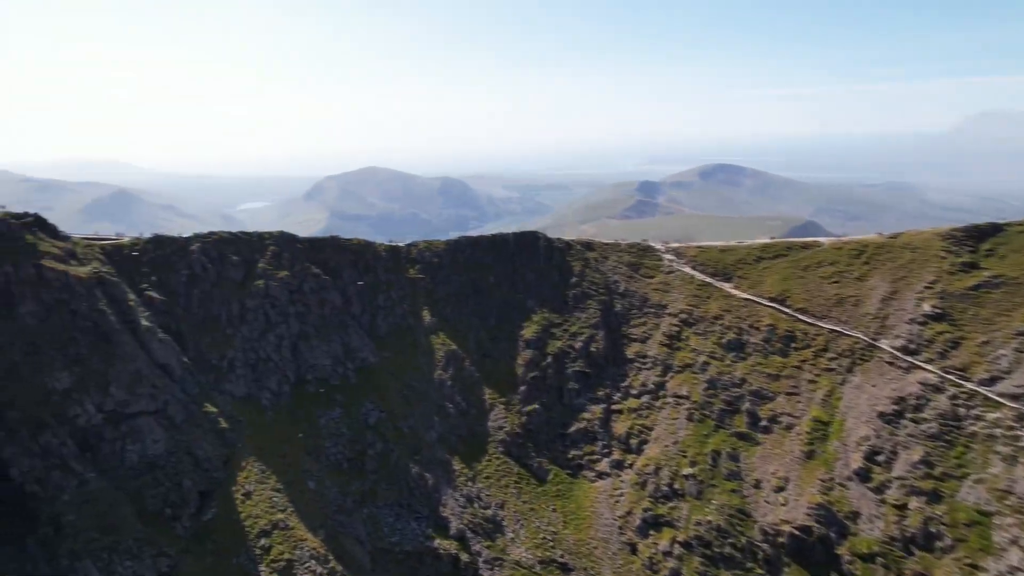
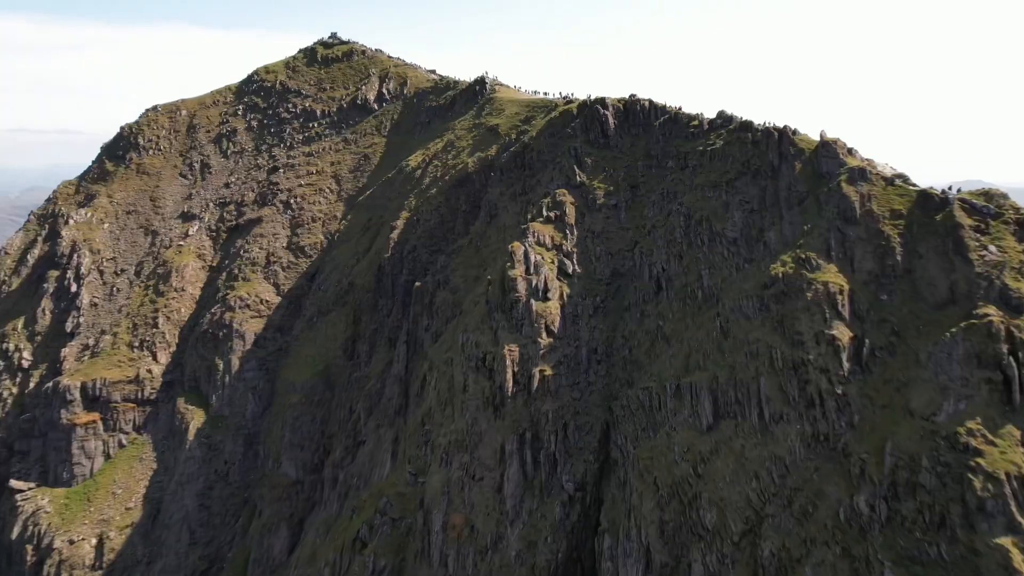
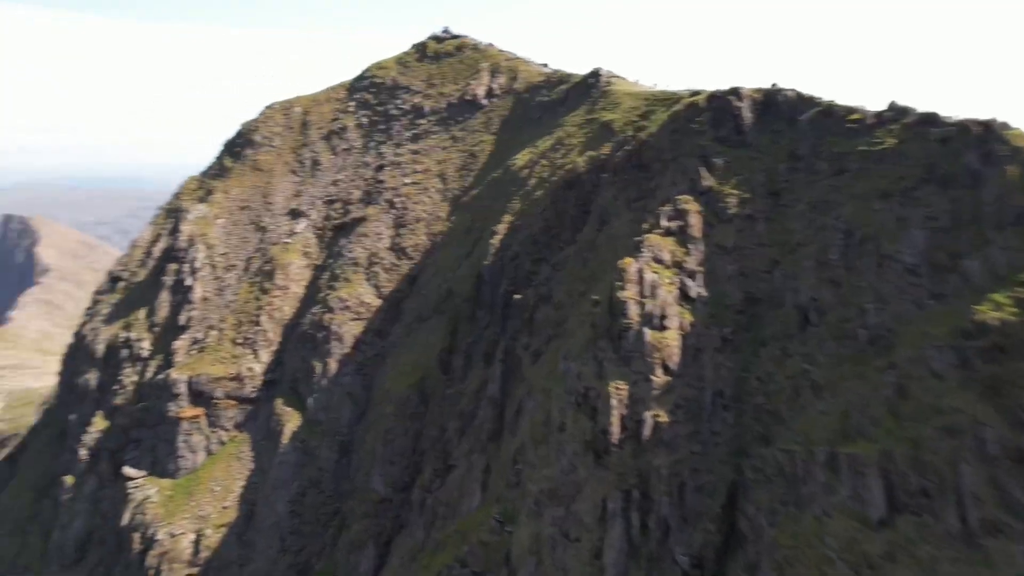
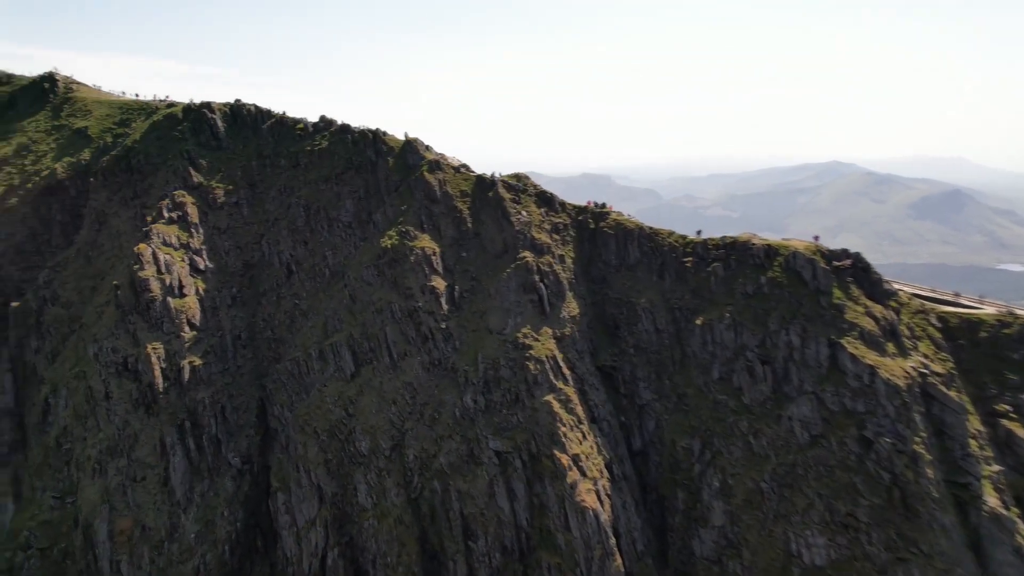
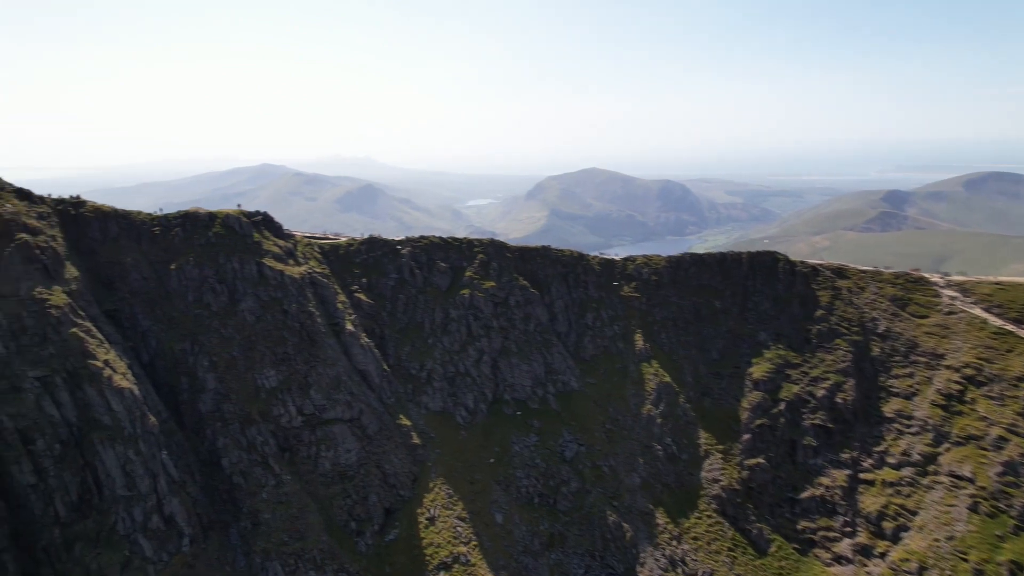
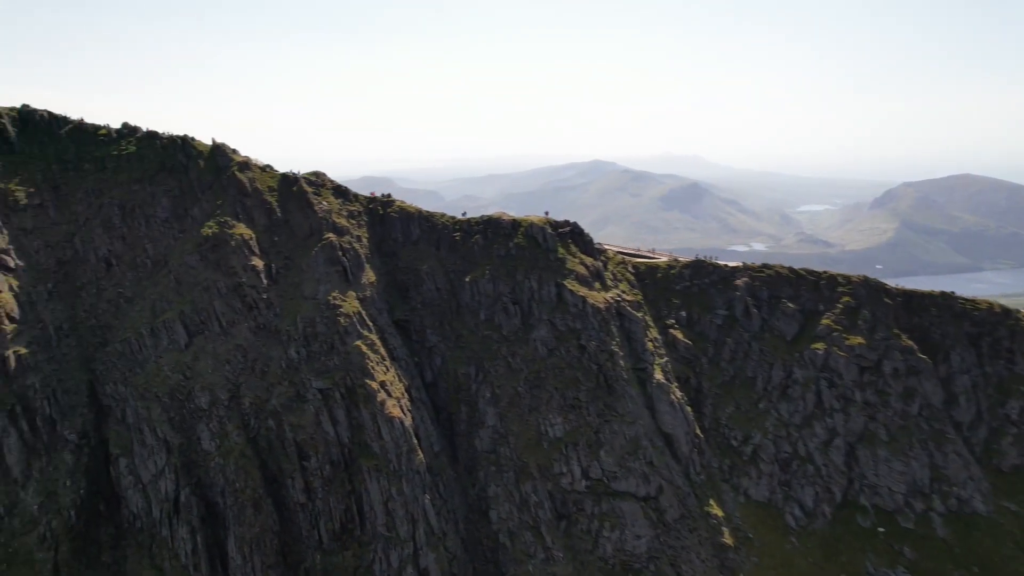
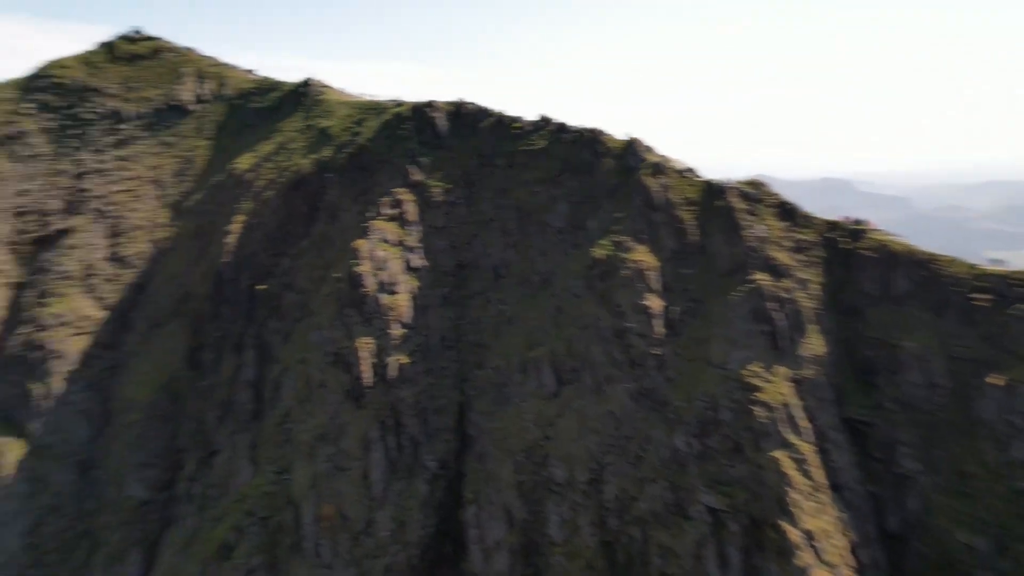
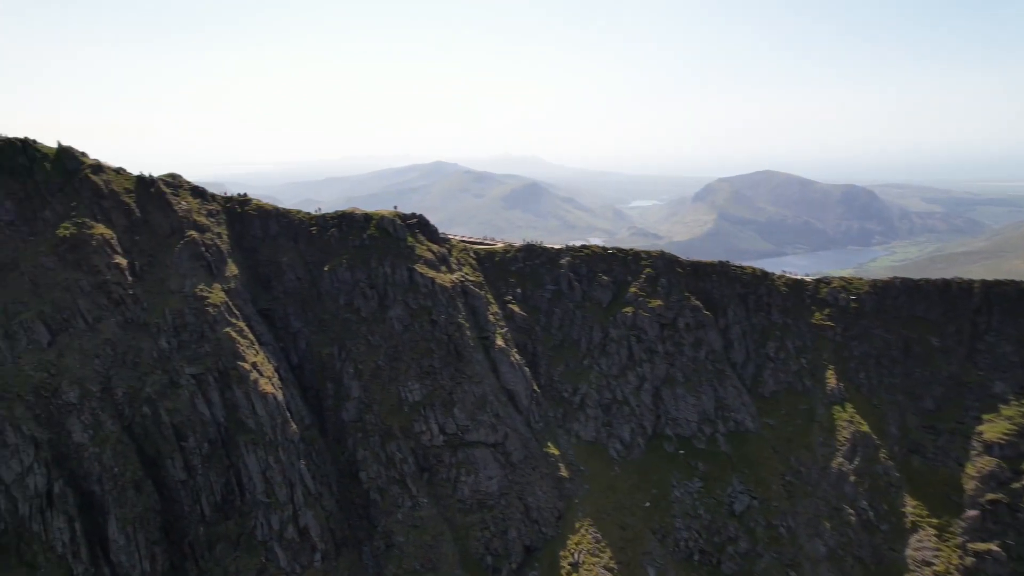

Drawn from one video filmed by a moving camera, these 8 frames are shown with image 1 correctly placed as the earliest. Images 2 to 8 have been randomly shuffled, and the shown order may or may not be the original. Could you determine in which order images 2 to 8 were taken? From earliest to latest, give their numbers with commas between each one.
5, 8, 6, 4, 7, 2, 3
